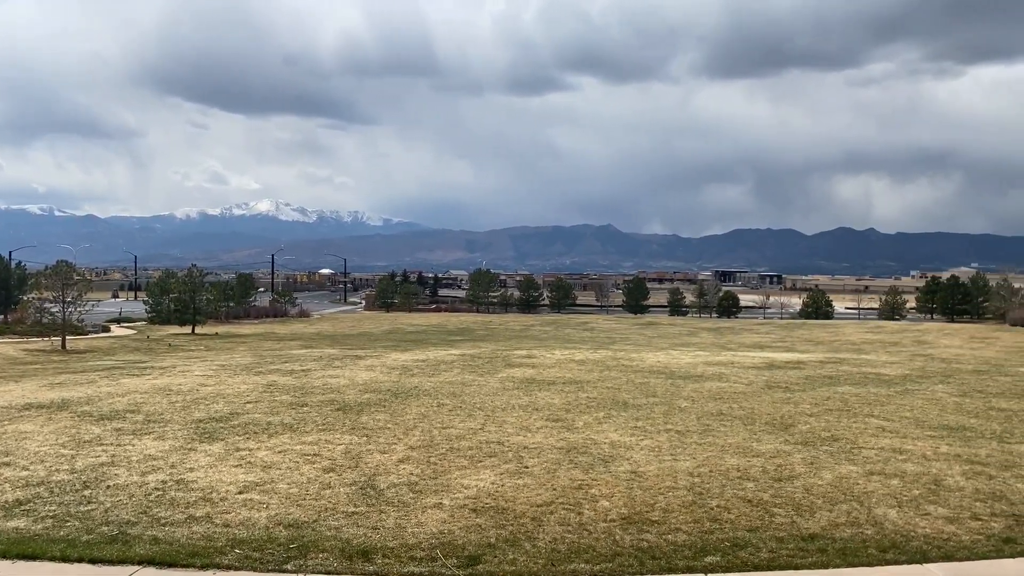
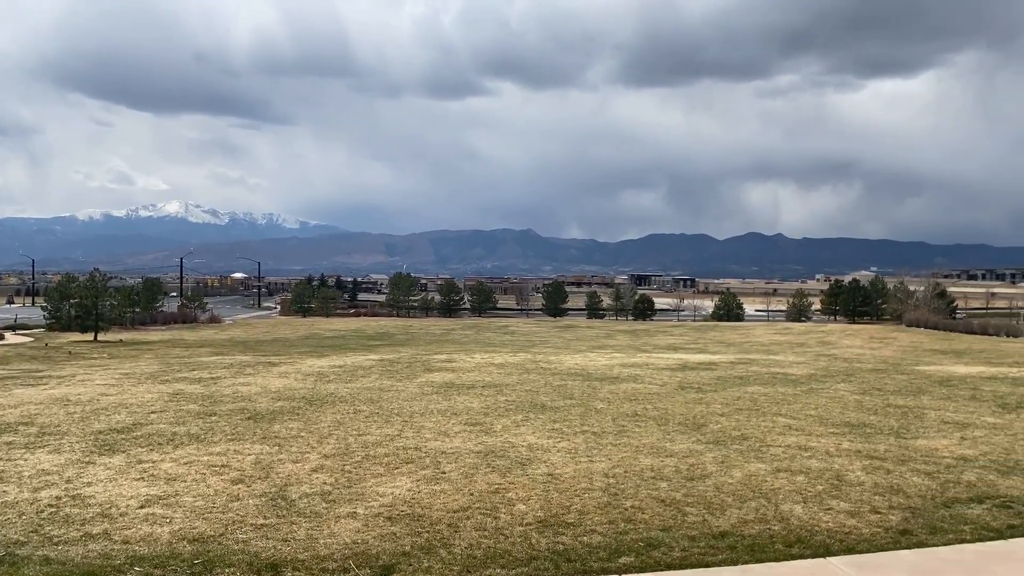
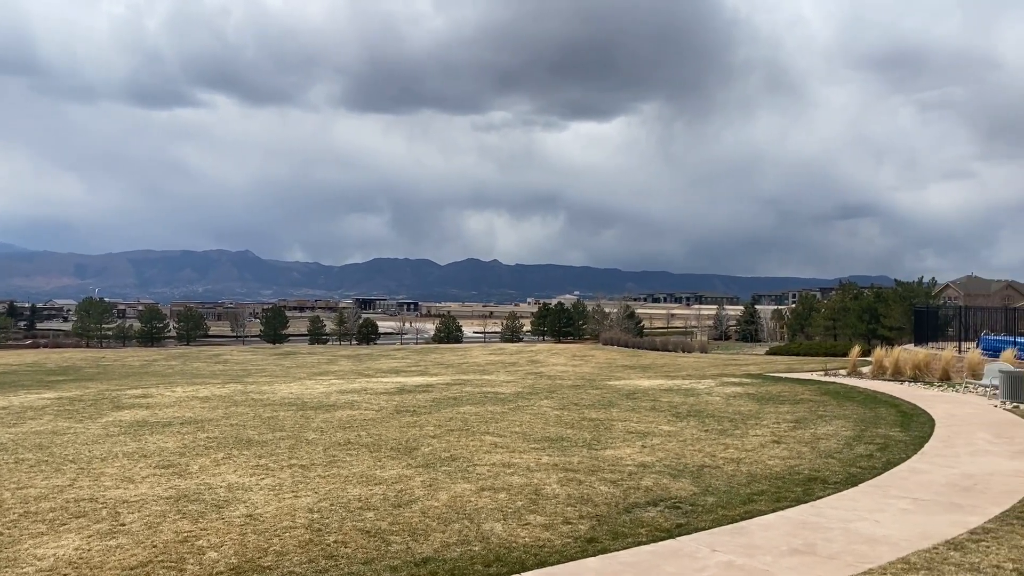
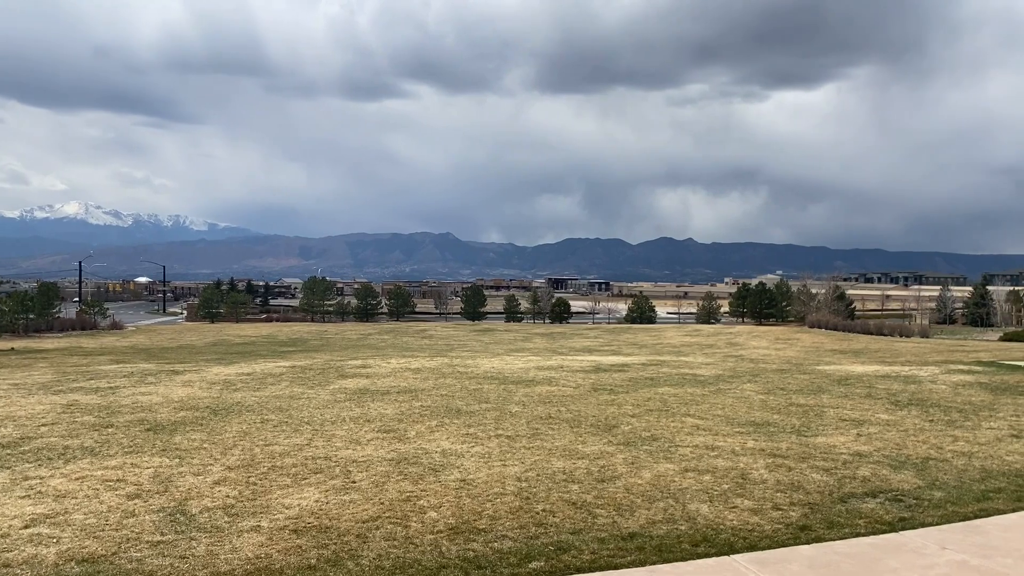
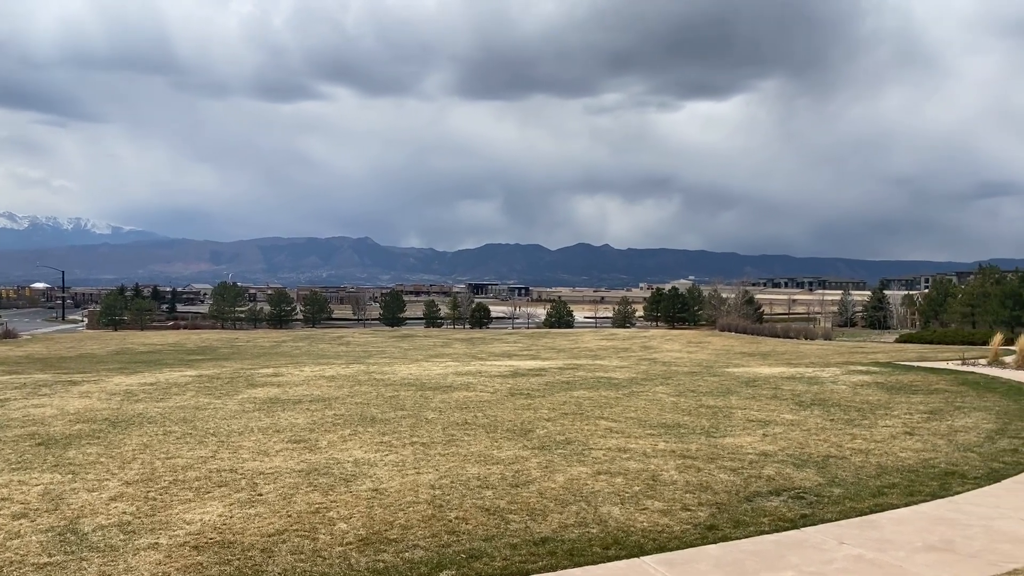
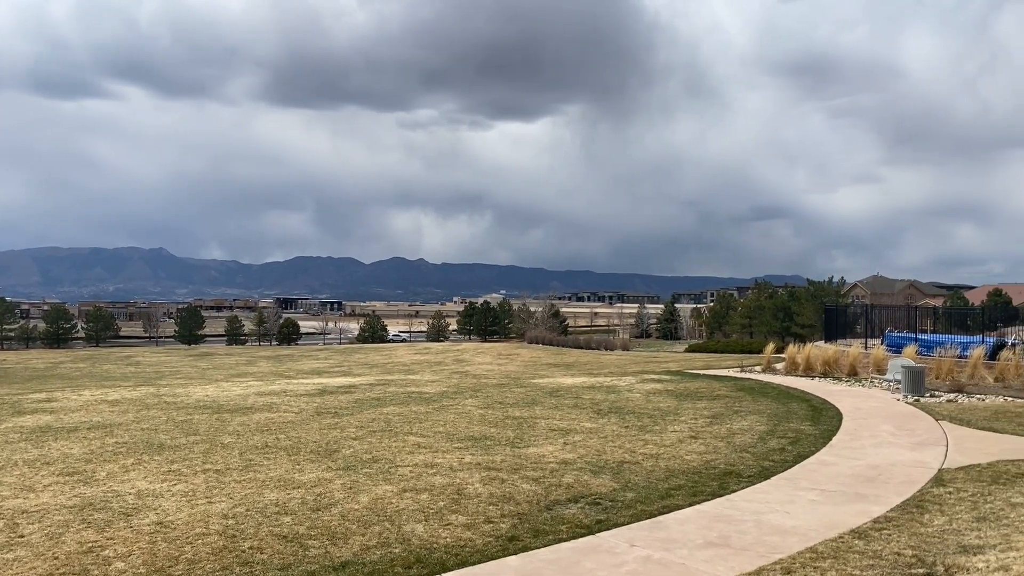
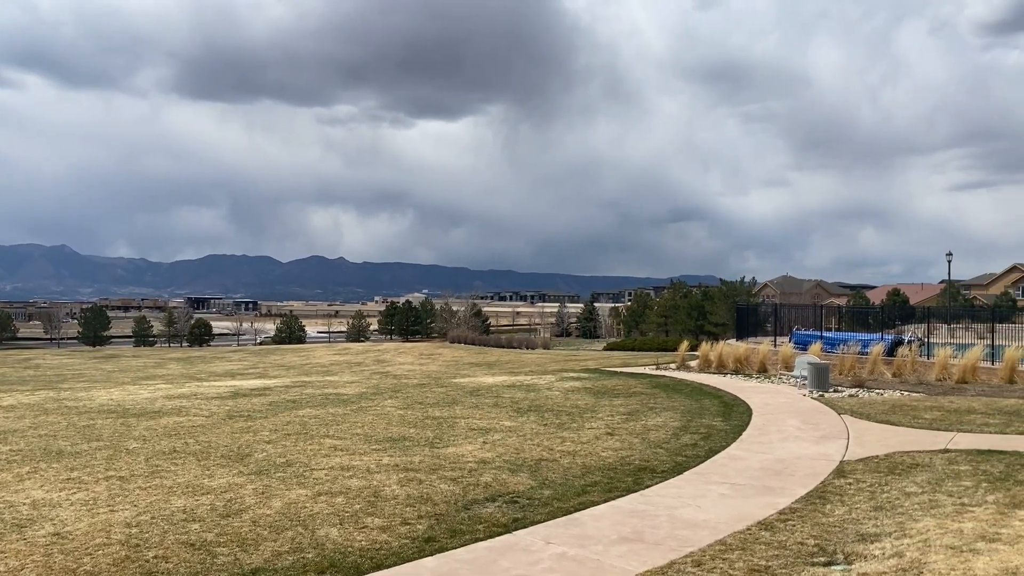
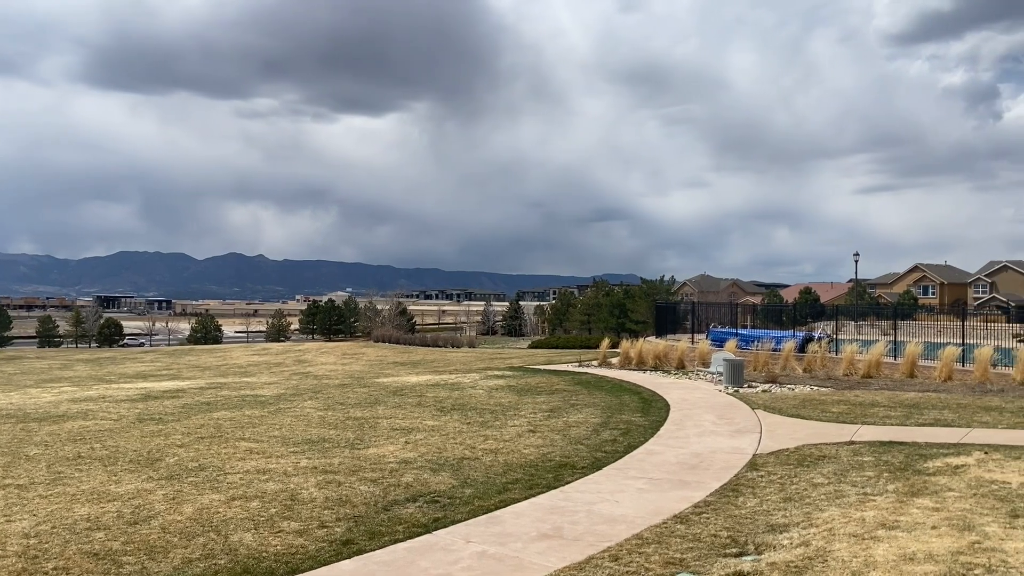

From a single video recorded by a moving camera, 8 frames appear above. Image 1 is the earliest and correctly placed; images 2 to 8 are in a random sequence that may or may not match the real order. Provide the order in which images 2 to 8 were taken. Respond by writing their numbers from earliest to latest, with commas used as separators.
2, 4, 5, 3, 6, 7, 8
